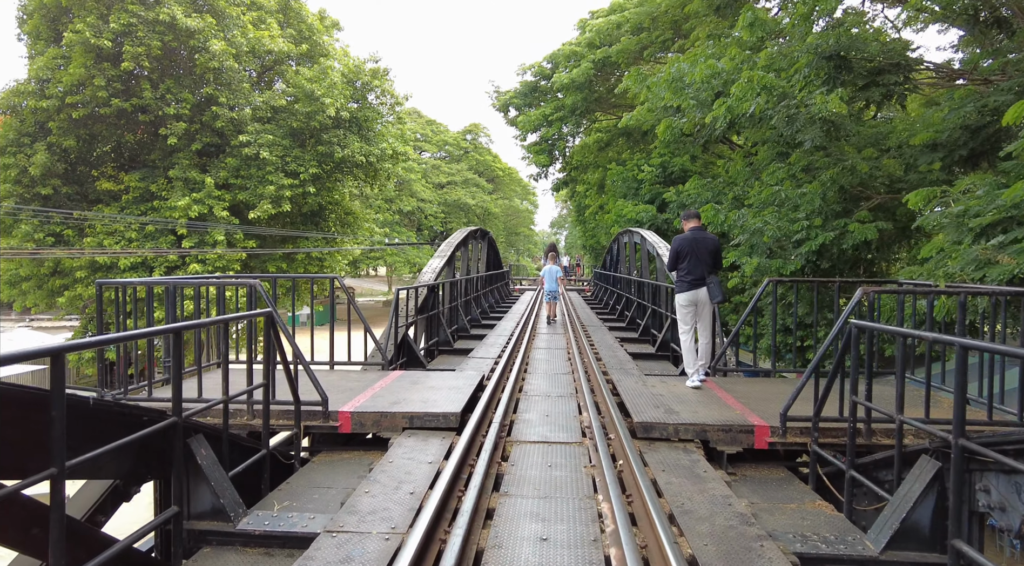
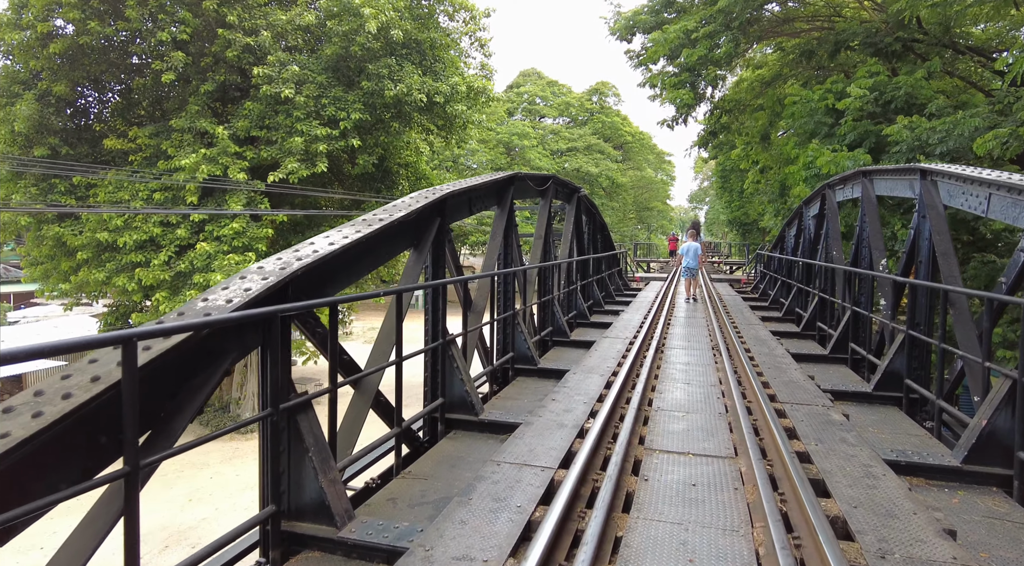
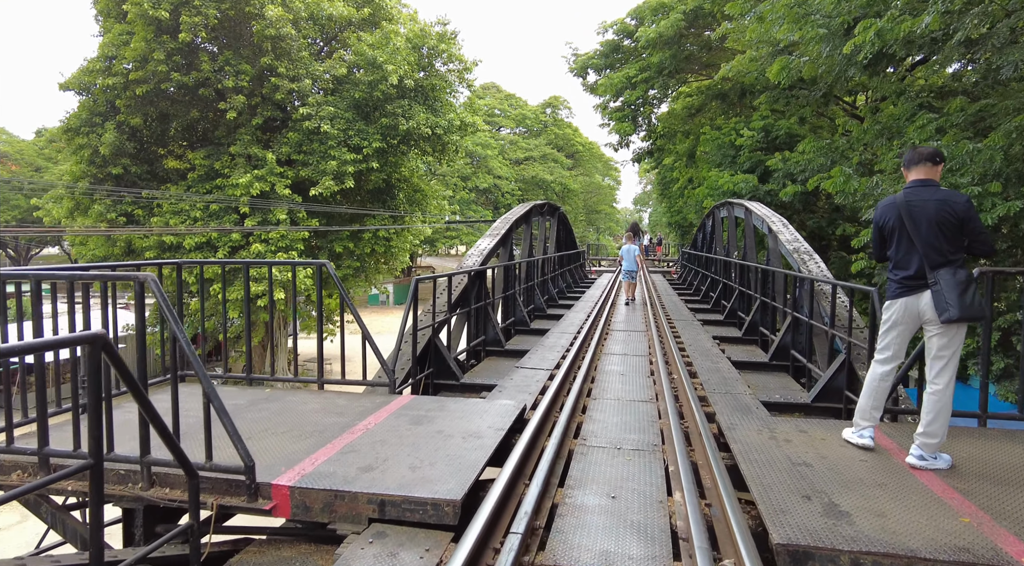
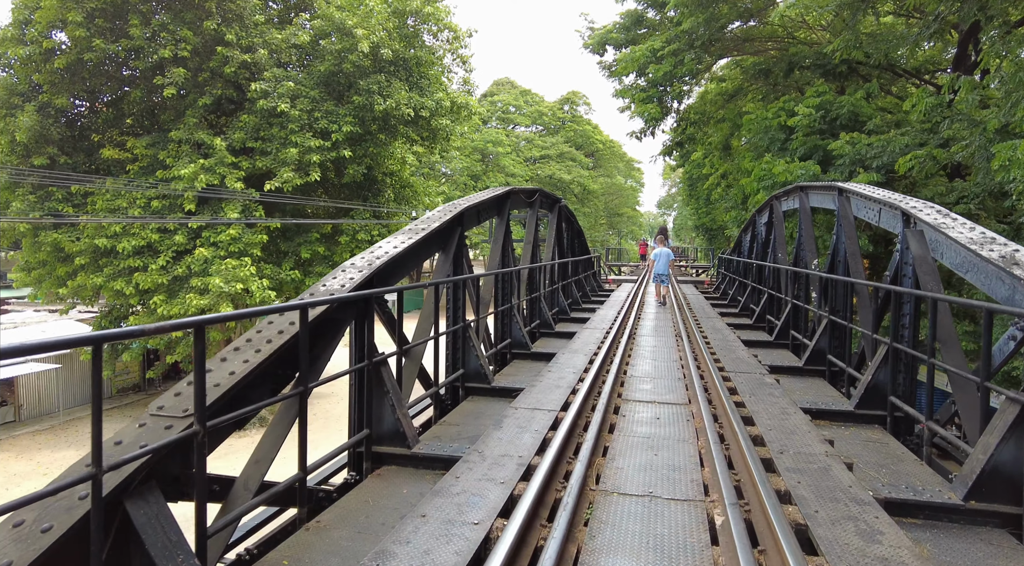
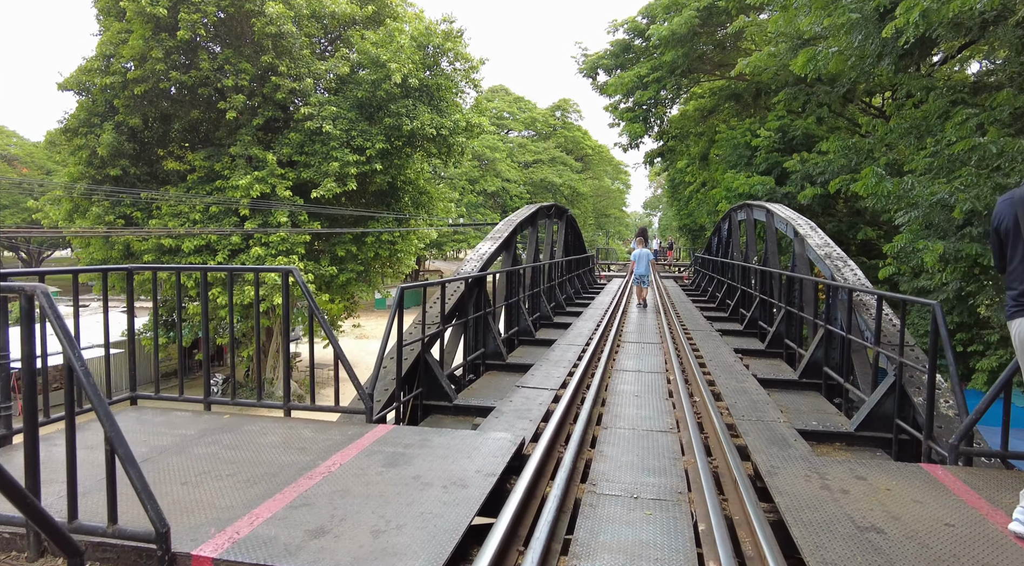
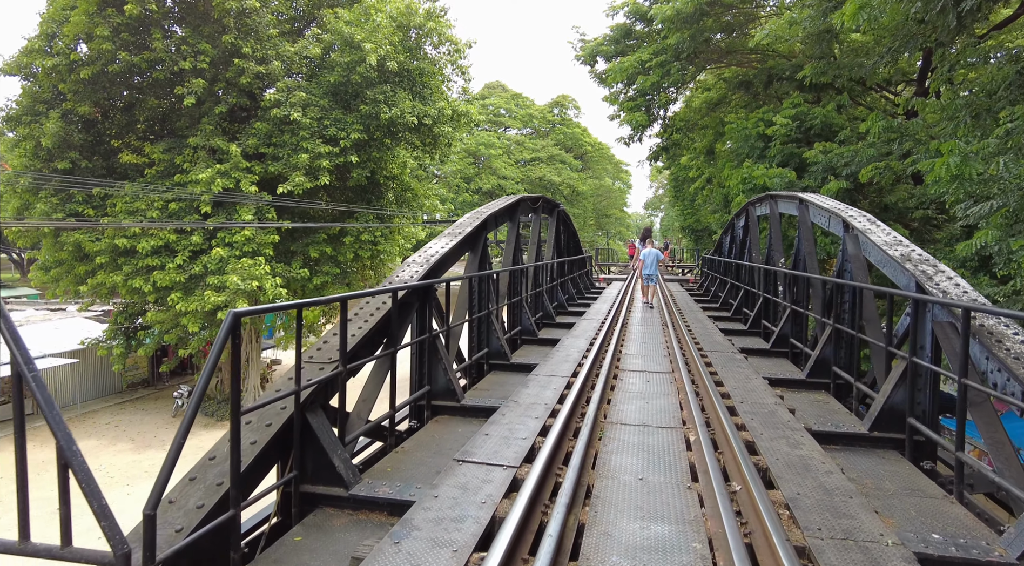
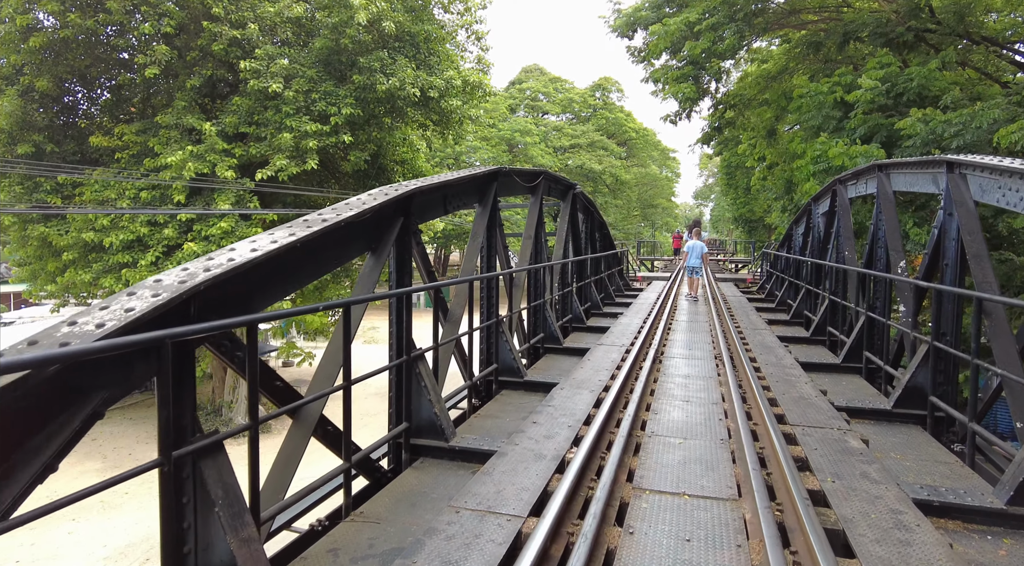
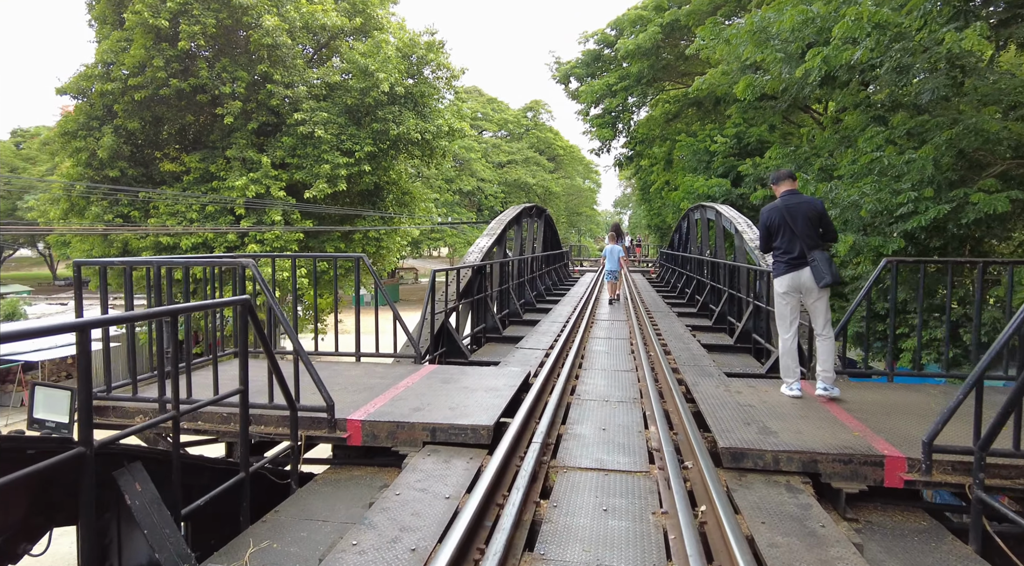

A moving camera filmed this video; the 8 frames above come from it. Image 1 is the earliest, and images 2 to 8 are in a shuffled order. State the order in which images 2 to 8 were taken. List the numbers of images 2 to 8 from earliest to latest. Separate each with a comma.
8, 3, 5, 6, 4, 2, 7
